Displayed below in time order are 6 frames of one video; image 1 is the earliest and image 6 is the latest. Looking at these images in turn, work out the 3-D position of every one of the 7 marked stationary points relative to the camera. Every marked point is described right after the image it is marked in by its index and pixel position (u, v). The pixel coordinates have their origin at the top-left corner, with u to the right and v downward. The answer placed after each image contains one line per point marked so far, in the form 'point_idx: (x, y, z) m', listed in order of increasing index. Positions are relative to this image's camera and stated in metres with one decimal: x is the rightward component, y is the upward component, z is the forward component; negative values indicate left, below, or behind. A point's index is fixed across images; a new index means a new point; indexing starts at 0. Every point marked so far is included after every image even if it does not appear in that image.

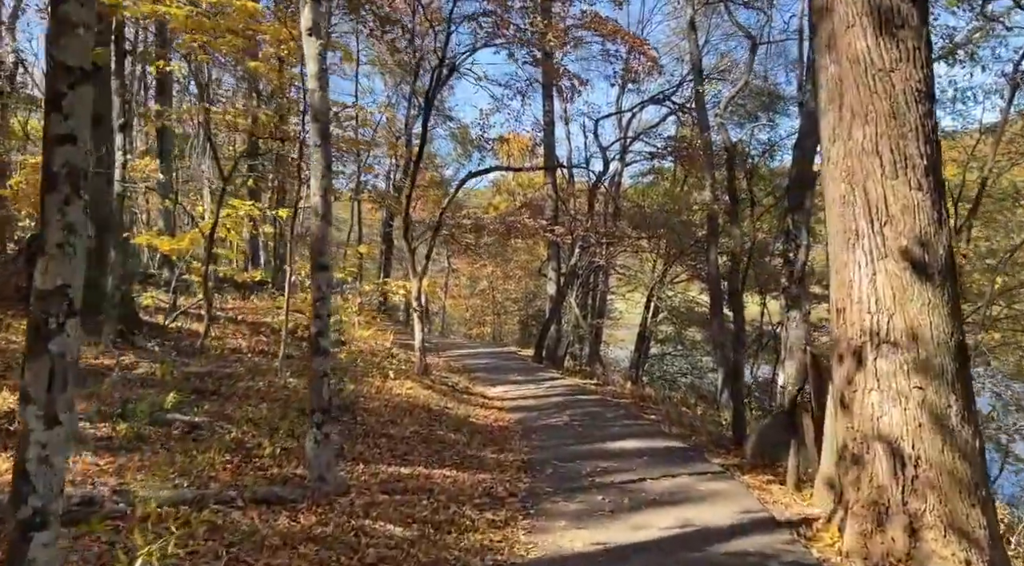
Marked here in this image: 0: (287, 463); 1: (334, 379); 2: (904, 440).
0: (-1.7, -1.4, +5.7) m
1: (-2.2, -1.2, +9.5) m
2: (+2.1, -0.9, +4.3) m
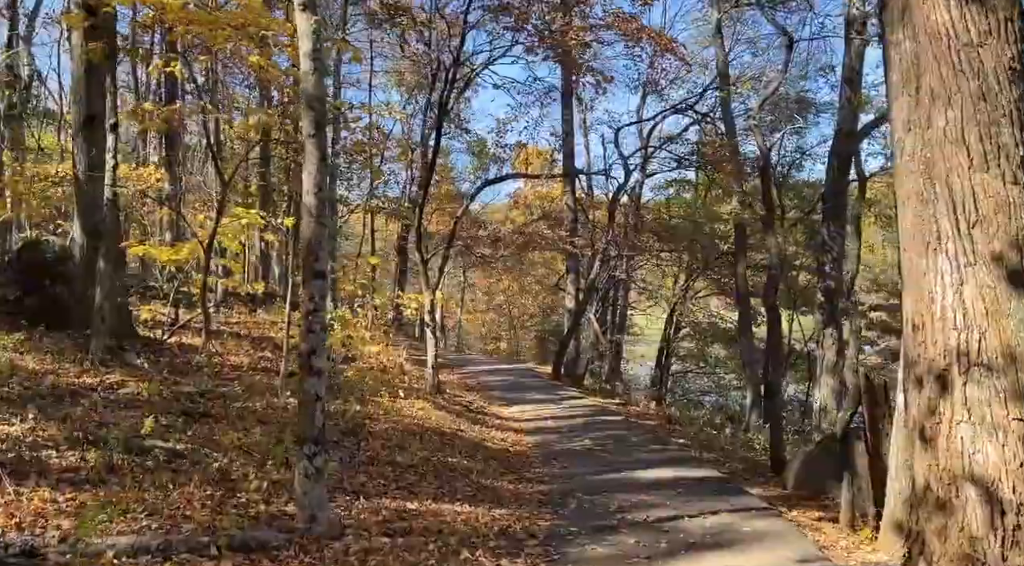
0: (-1.5, -1.4, +5.1) m
1: (-2.0, -1.4, +8.8) m
2: (+2.2, -0.9, +3.5) m
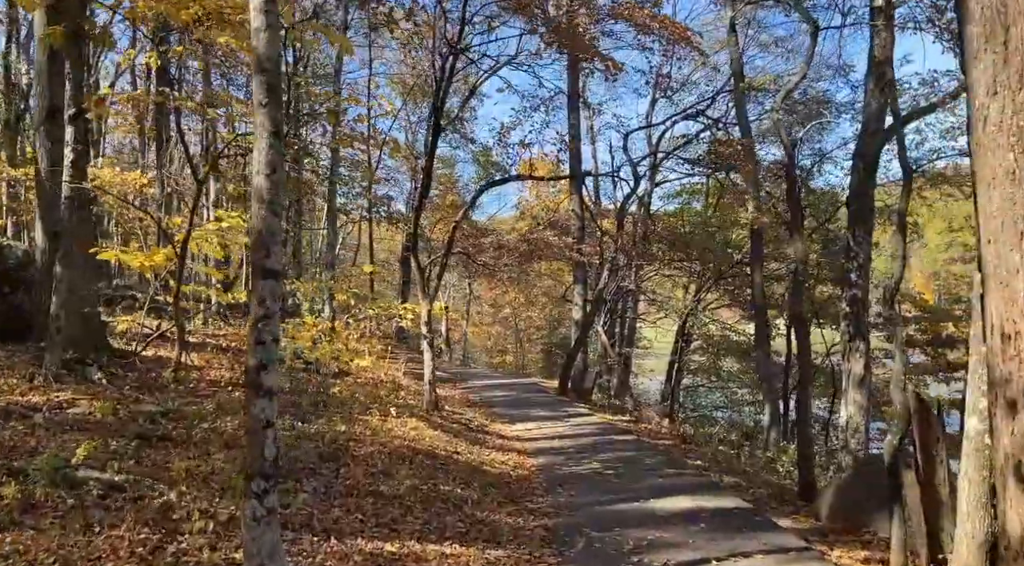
0: (-1.6, -1.4, +4.2) m
1: (-2.0, -1.4, +8.0) m
2: (+2.2, -0.9, +2.6) m
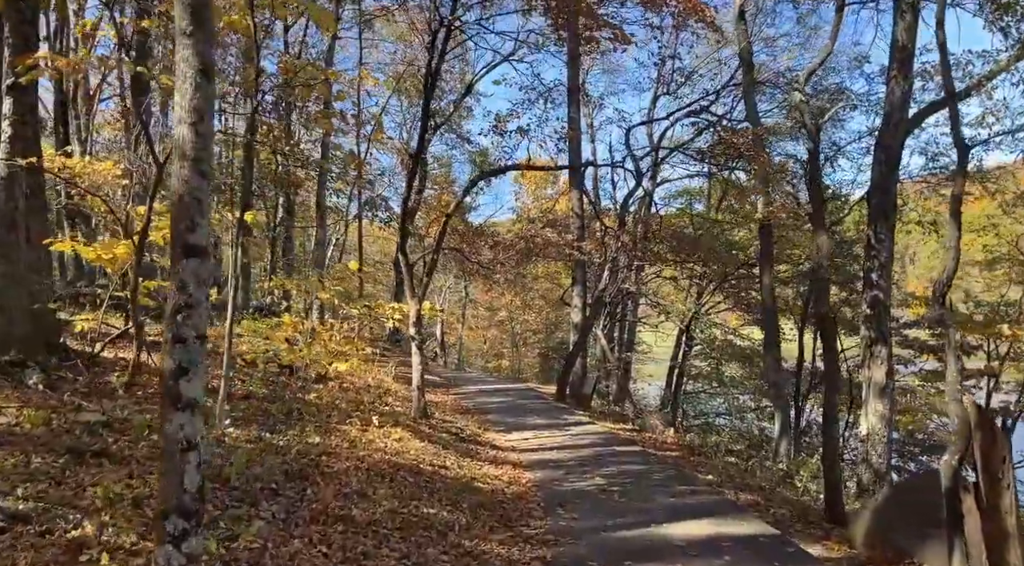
0: (-1.6, -1.4, +3.4) m
1: (-2.0, -1.4, +7.1) m
2: (+2.2, -0.8, +1.8) m
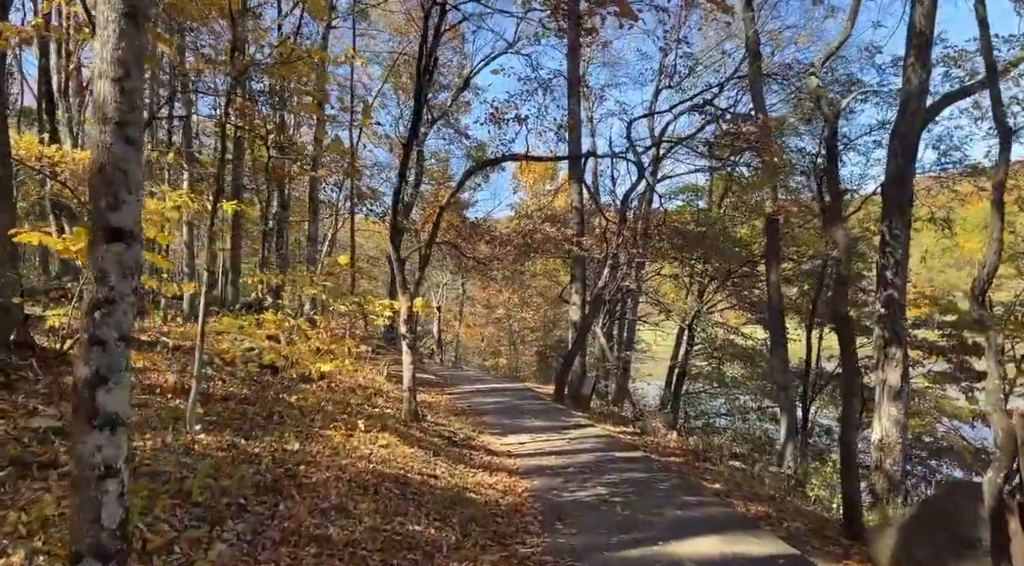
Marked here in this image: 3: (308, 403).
0: (-1.6, -1.3, +2.9) m
1: (-2.1, -1.3, +6.6) m
2: (+2.1, -0.8, +1.3) m
3: (-2.3, -1.3, +8.6) m
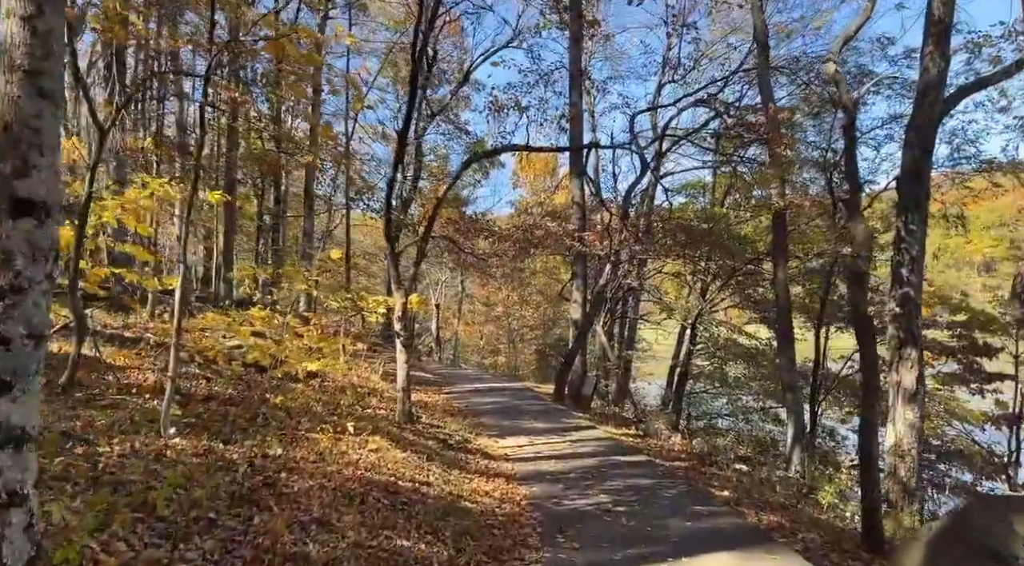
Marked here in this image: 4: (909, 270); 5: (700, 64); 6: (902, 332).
0: (-1.7, -1.3, +2.4) m
1: (-2.1, -1.3, +6.2) m
2: (+2.1, -0.8, +0.9) m
3: (-2.3, -1.3, +8.2) m
4: (+5.2, +0.2, +10.0) m
5: (+4.6, +5.4, +18.8) m
6: (+5.1, -0.6, +9.9) m
